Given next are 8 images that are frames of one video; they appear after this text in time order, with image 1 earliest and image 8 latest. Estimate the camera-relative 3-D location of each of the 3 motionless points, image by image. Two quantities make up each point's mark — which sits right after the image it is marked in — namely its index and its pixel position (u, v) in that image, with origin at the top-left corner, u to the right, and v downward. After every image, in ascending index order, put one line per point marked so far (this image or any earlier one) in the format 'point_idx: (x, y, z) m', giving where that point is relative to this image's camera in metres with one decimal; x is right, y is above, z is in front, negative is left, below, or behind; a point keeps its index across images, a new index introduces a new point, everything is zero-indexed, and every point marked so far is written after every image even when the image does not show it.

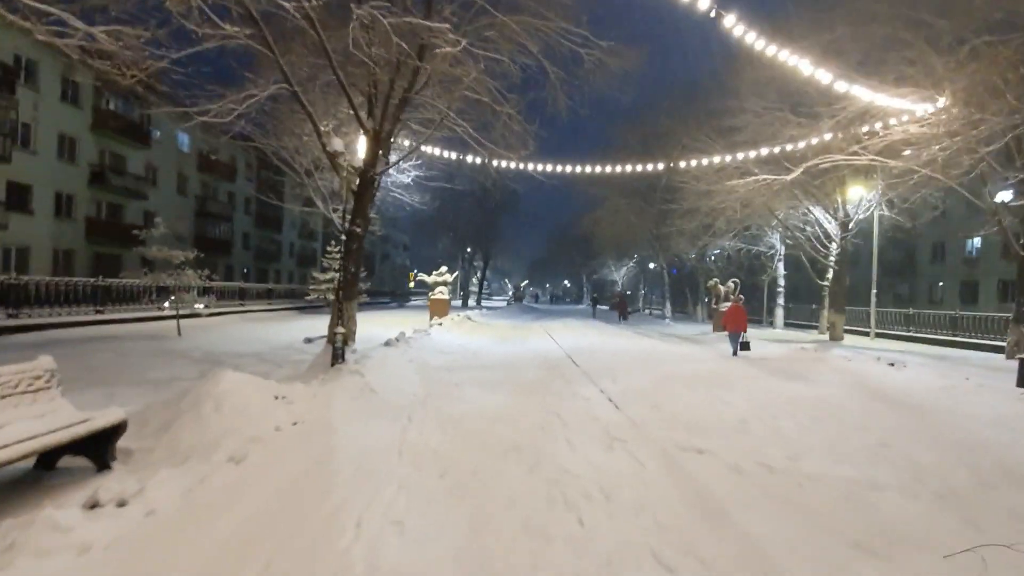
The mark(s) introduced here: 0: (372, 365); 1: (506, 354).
0: (-3.0, -1.7, +11.0) m
1: (-0.1, -2.0, +15.3) m
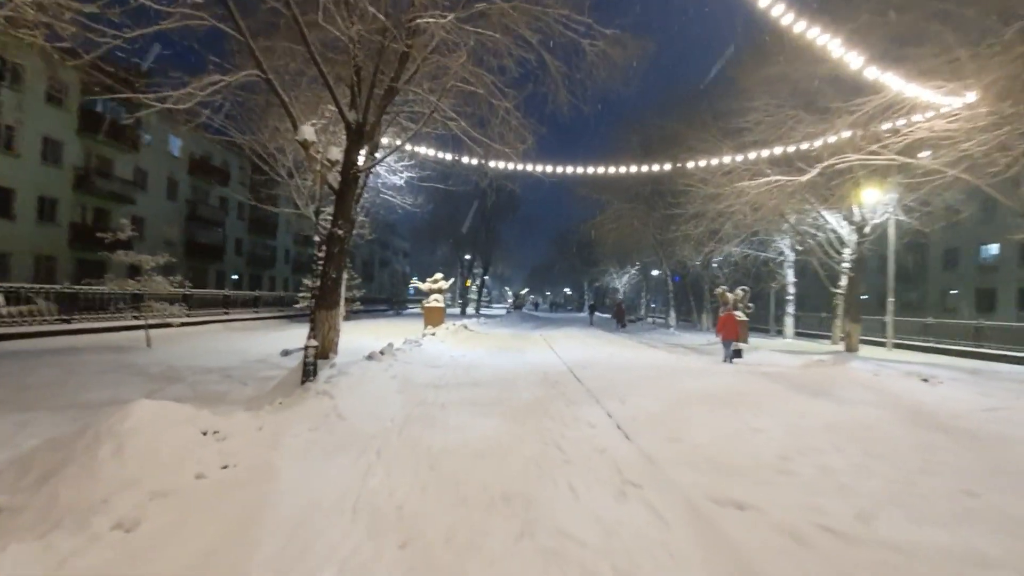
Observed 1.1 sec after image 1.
0: (-3.1, -1.8, +9.7) m
1: (-0.2, -2.2, +14.0) m
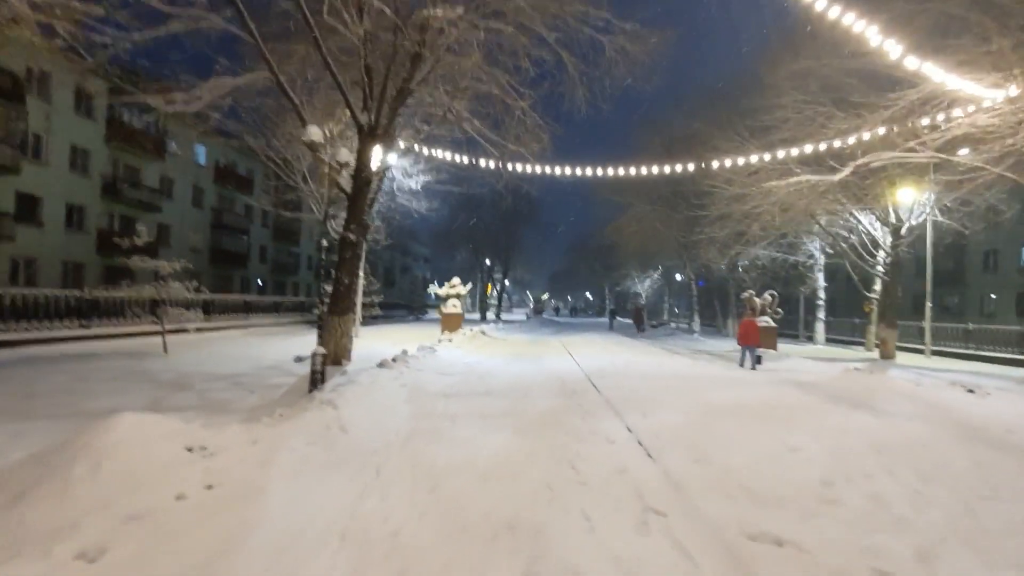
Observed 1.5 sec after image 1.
0: (-2.9, -1.9, +9.3) m
1: (+0.2, -2.4, +13.5) m
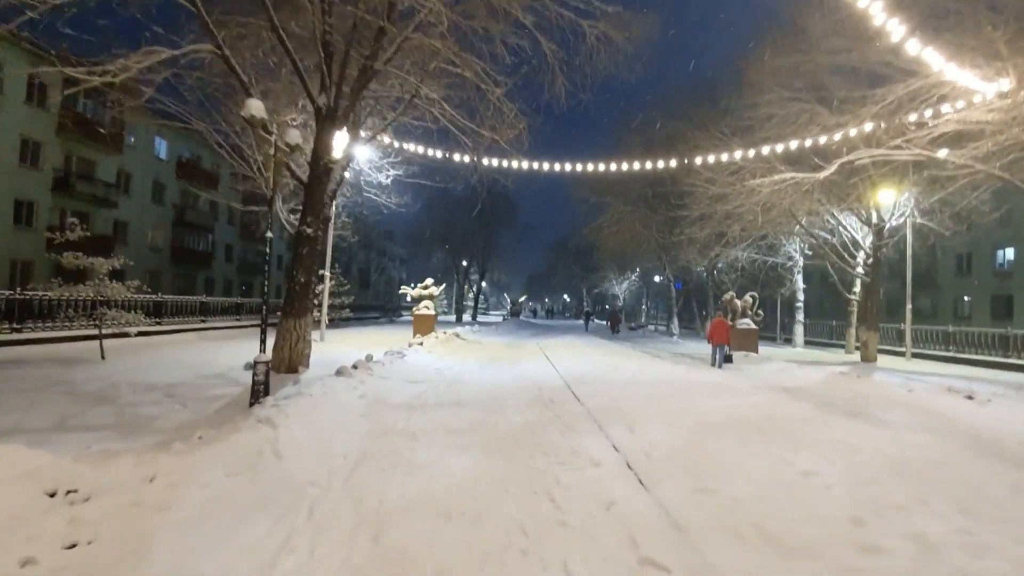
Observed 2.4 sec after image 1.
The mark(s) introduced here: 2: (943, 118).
0: (-3.4, -1.9, +8.1) m
1: (-0.4, -2.4, +12.4) m
2: (+12.2, +4.8, +14.2) m
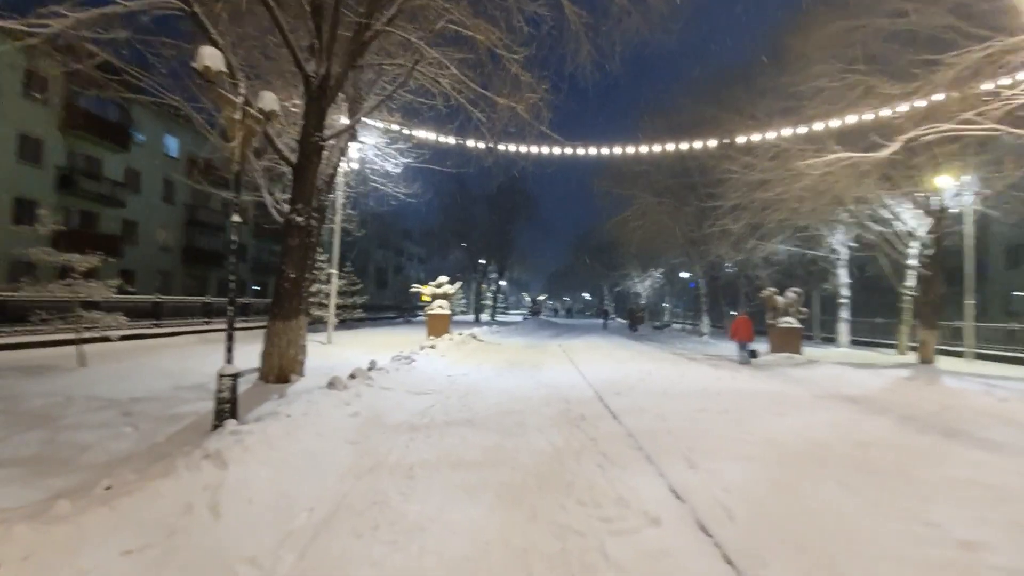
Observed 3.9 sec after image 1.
0: (-3.1, -1.8, +6.5) m
1: (0.0, -2.3, +10.7) m
2: (+12.7, +5.0, +12.0) m
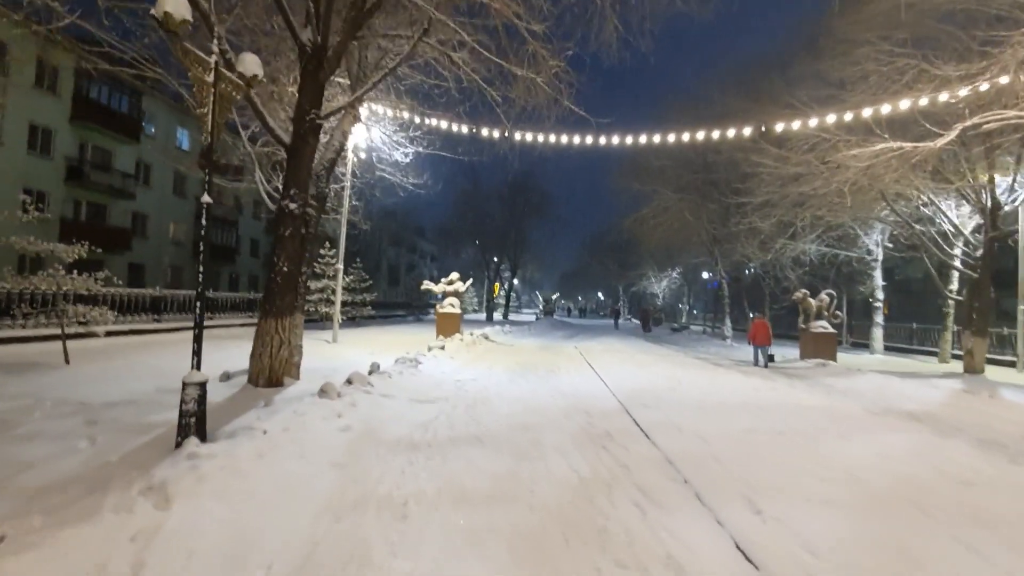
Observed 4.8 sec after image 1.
0: (-2.9, -1.8, +5.5) m
1: (+0.3, -2.2, +9.6) m
2: (+13.1, +4.9, +10.5) m
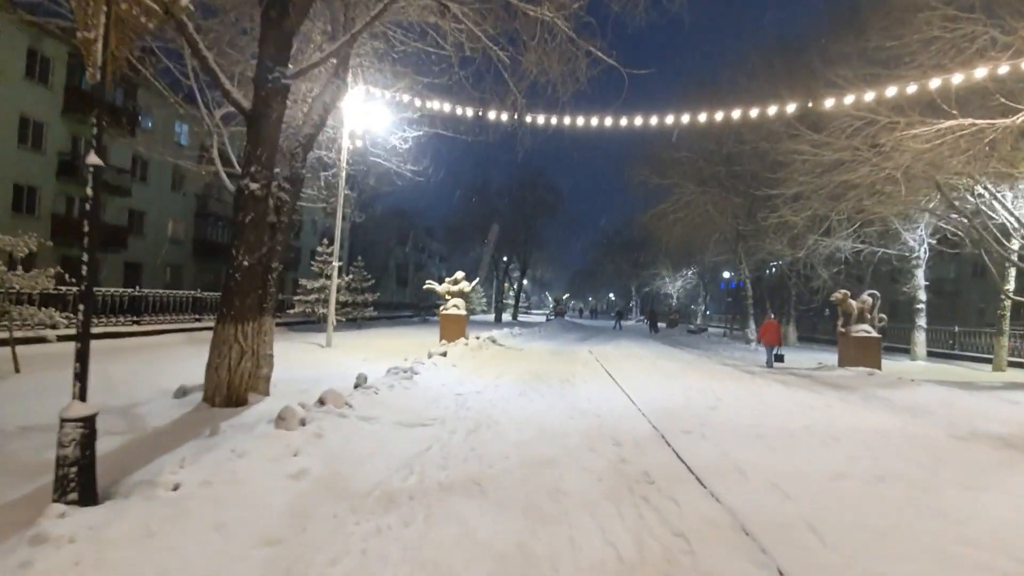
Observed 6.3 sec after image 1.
0: (-2.8, -1.7, +3.8) m
1: (+0.5, -2.2, +7.8) m
2: (+13.3, +4.9, +8.5) m
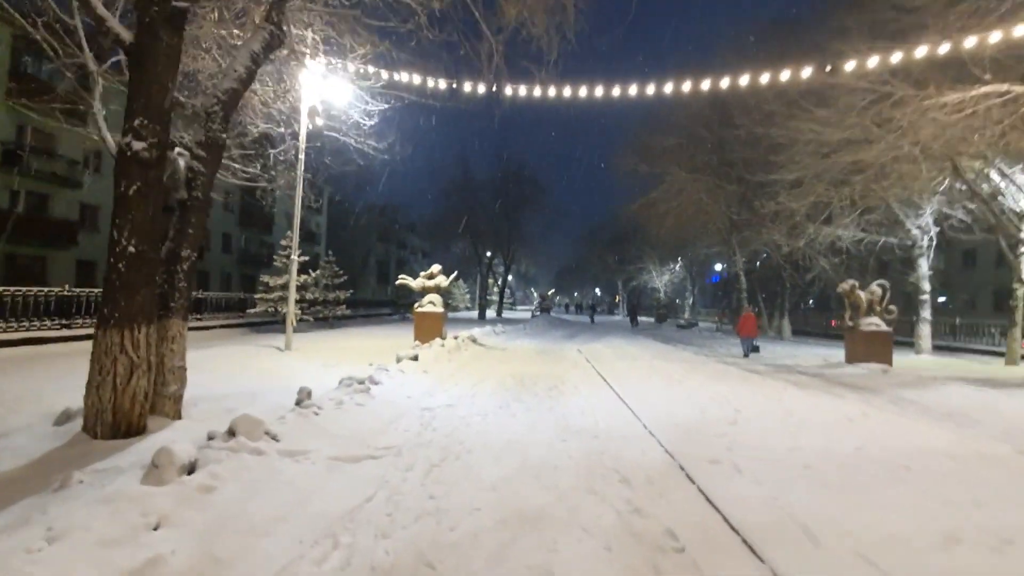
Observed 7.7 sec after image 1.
0: (-3.0, -1.7, +1.9) m
1: (+0.2, -2.1, +6.1) m
2: (+12.9, +5.2, +7.1) m
